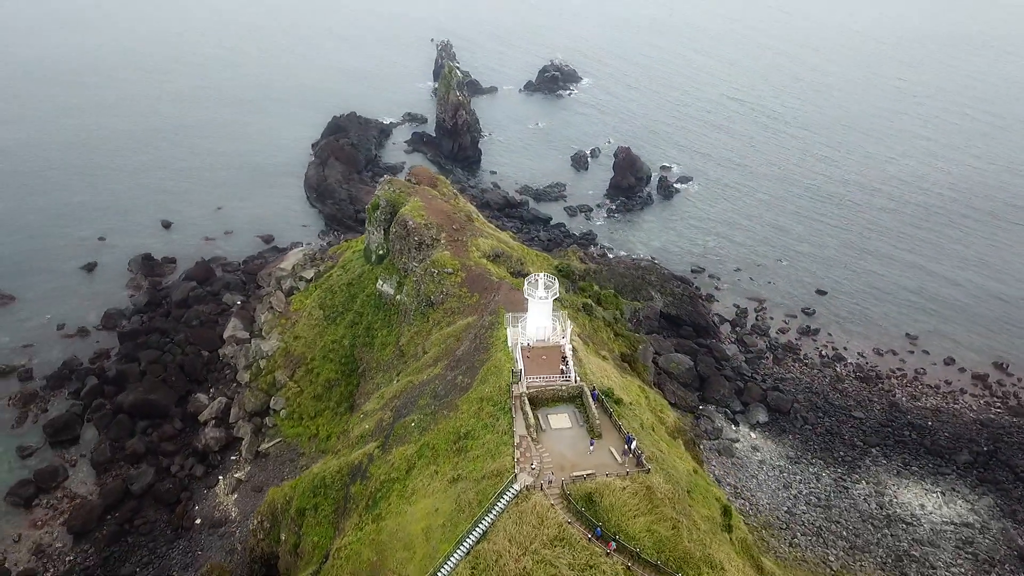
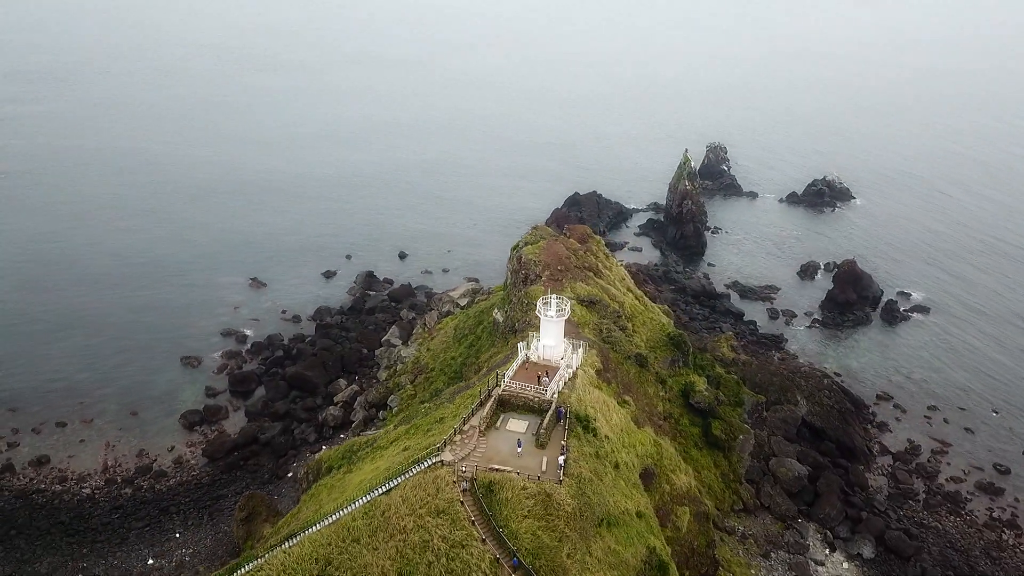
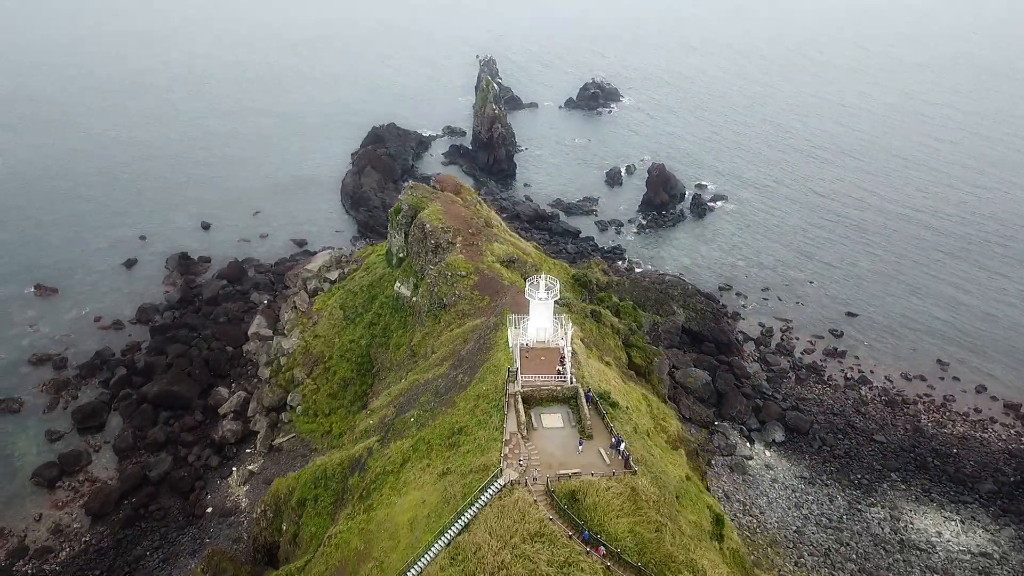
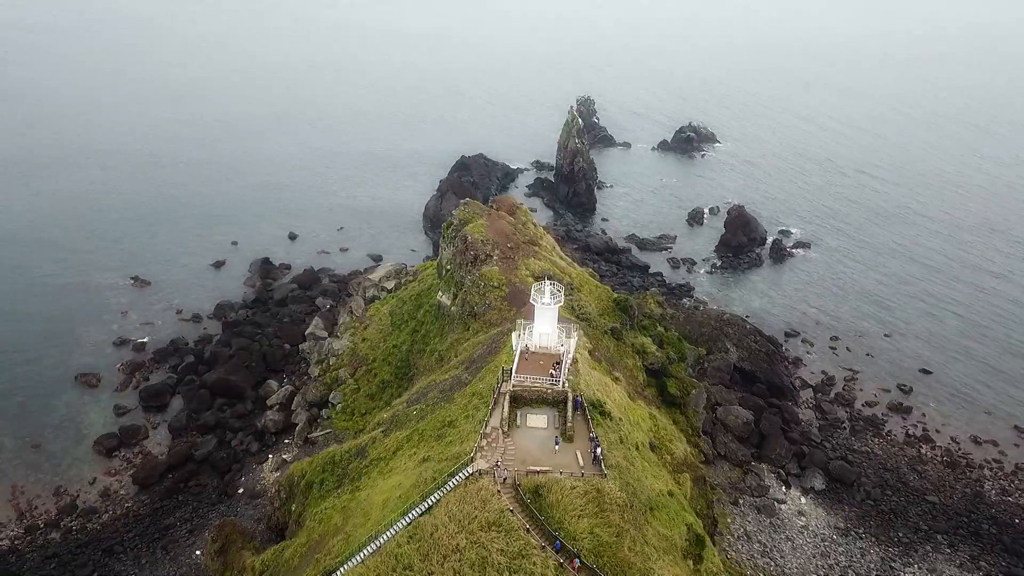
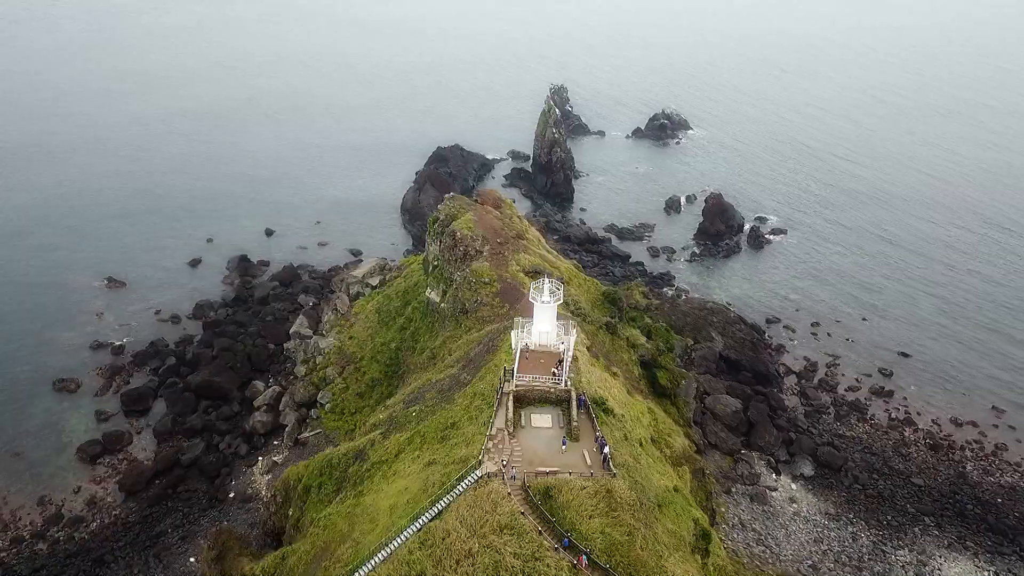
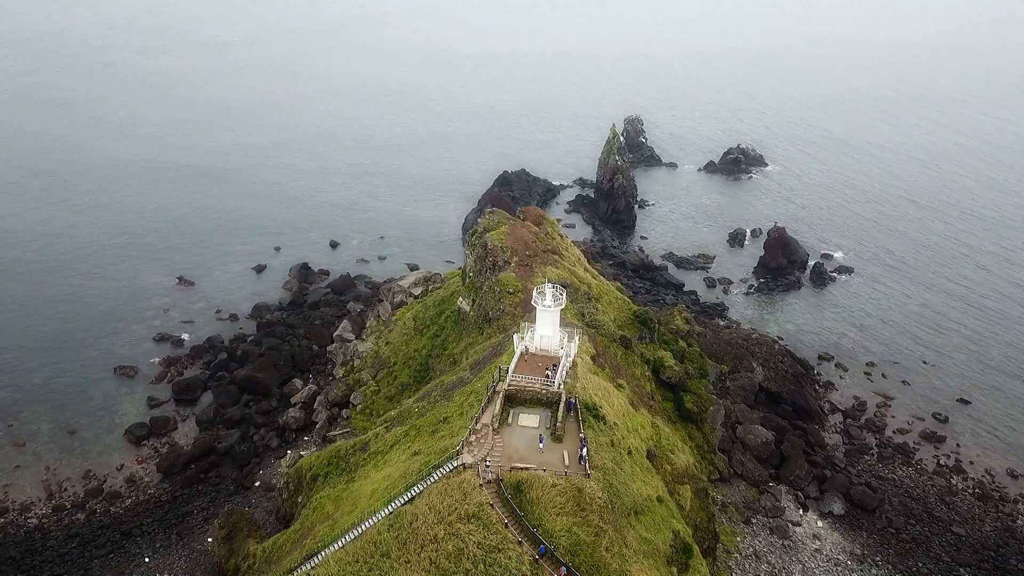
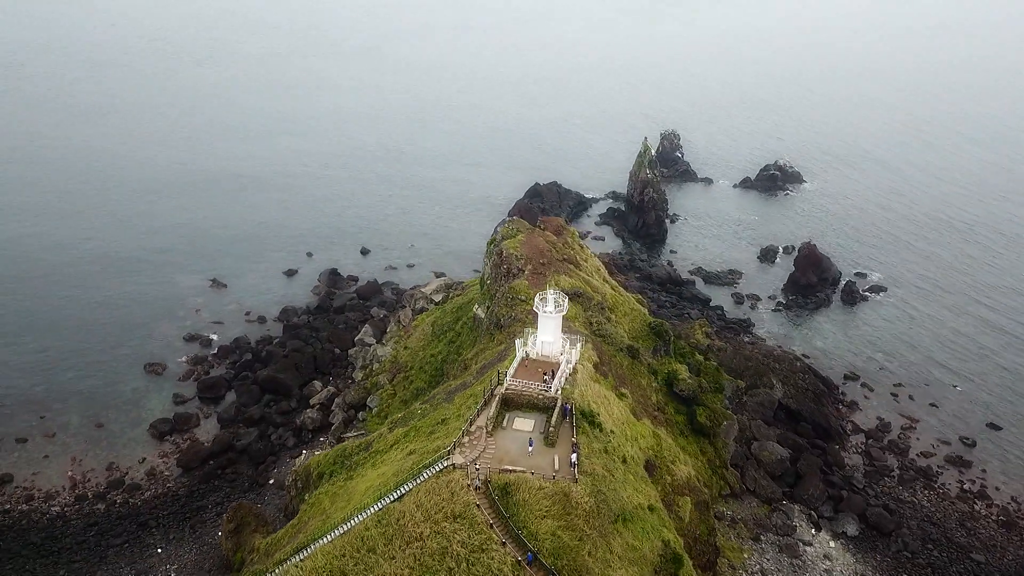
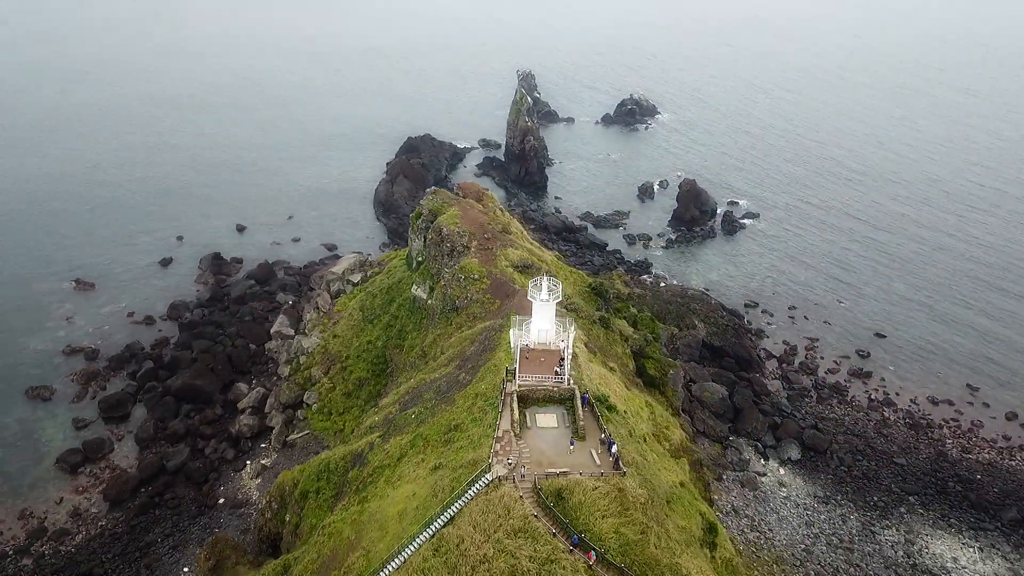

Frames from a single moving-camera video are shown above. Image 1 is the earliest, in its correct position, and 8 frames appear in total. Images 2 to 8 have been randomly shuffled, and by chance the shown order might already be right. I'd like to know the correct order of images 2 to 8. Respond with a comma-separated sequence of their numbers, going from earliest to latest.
3, 8, 5, 4, 6, 7, 2
